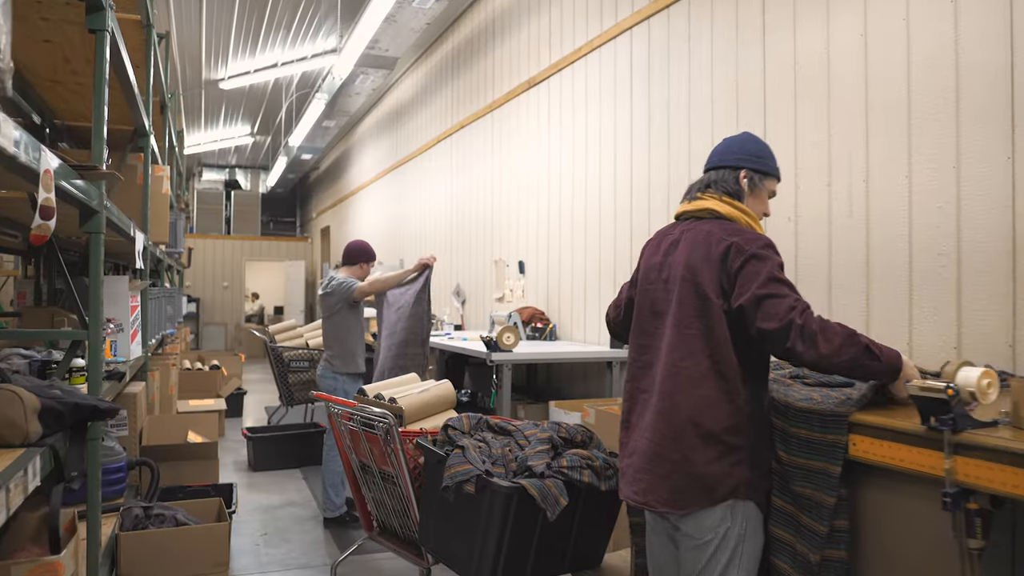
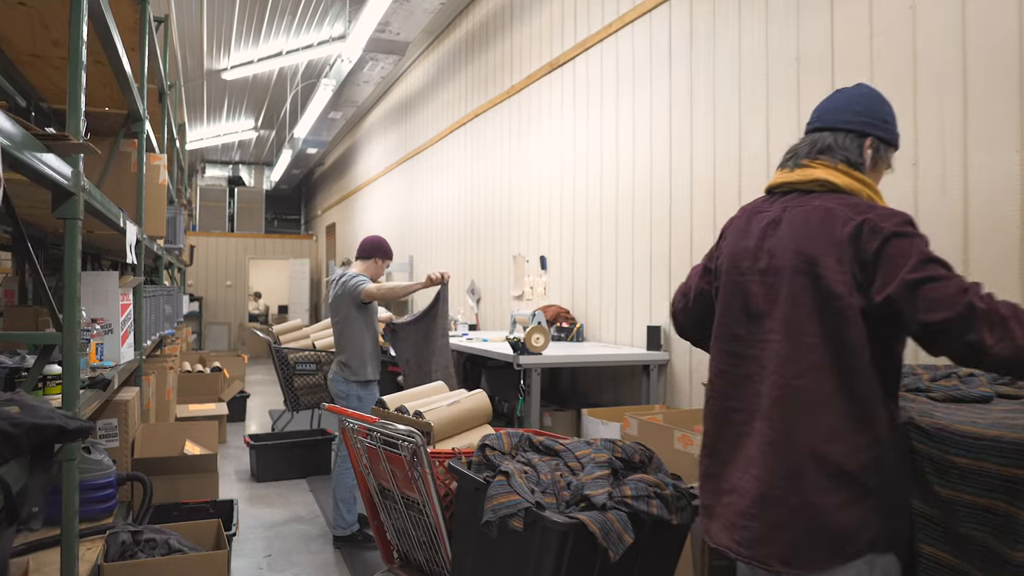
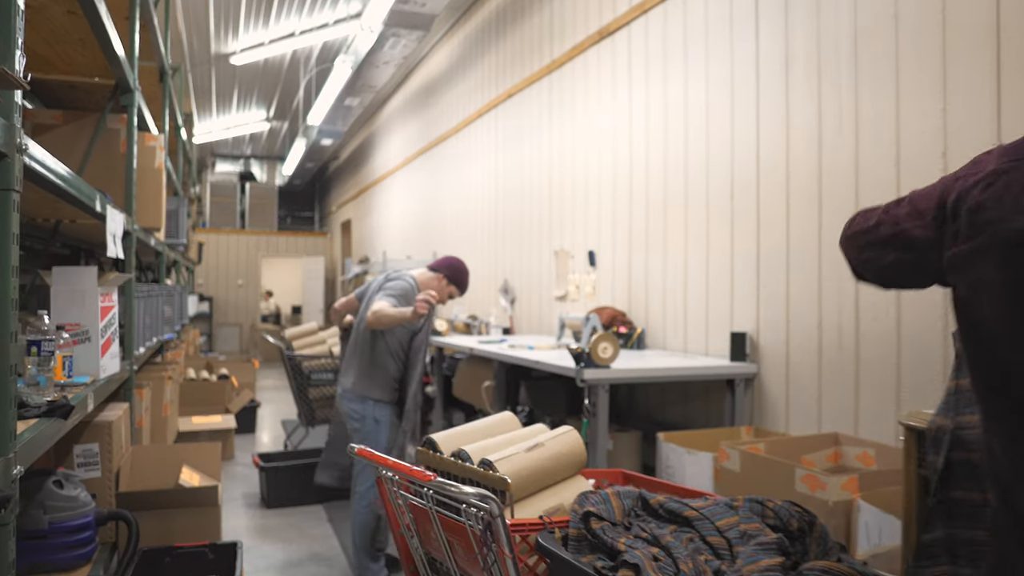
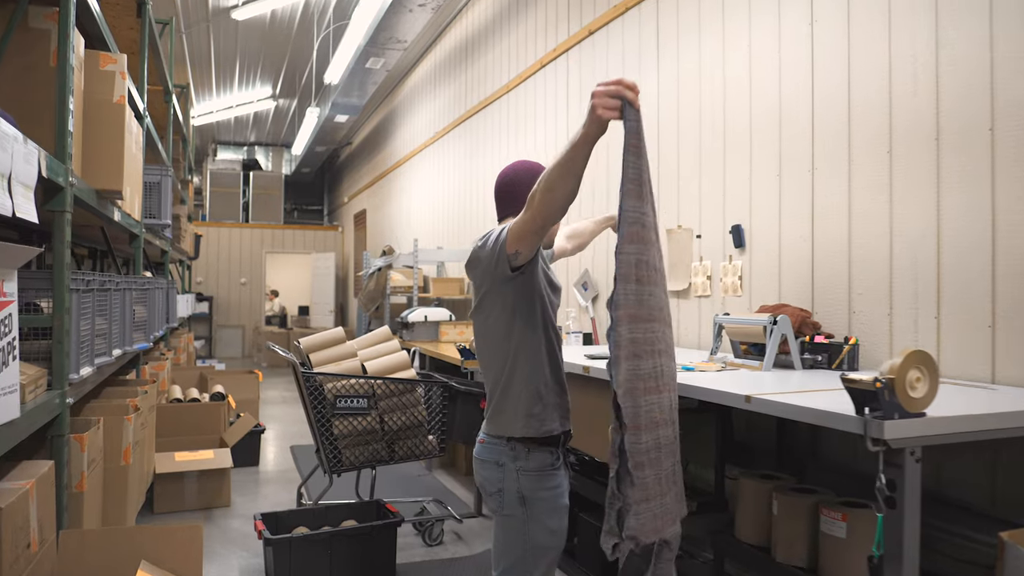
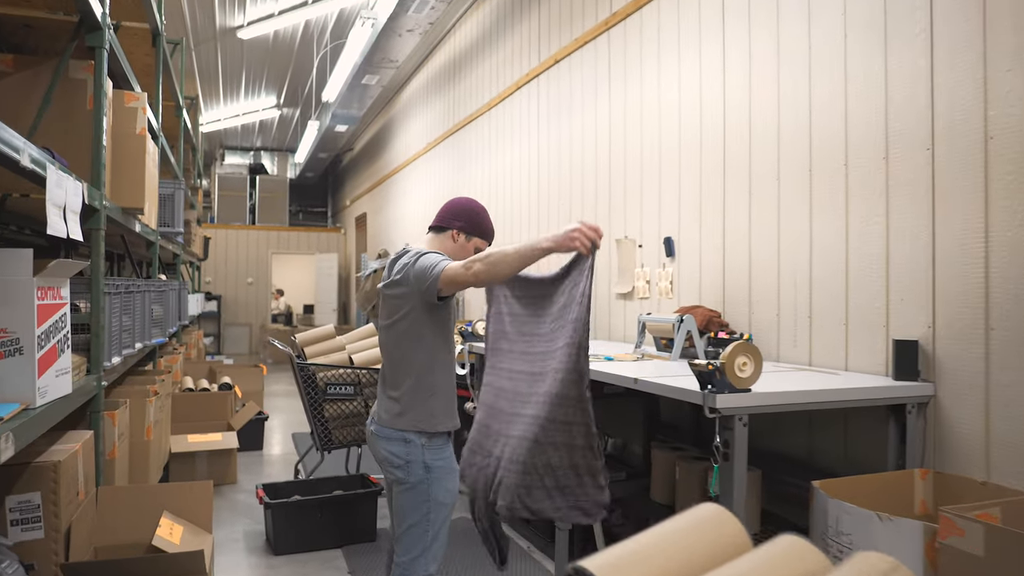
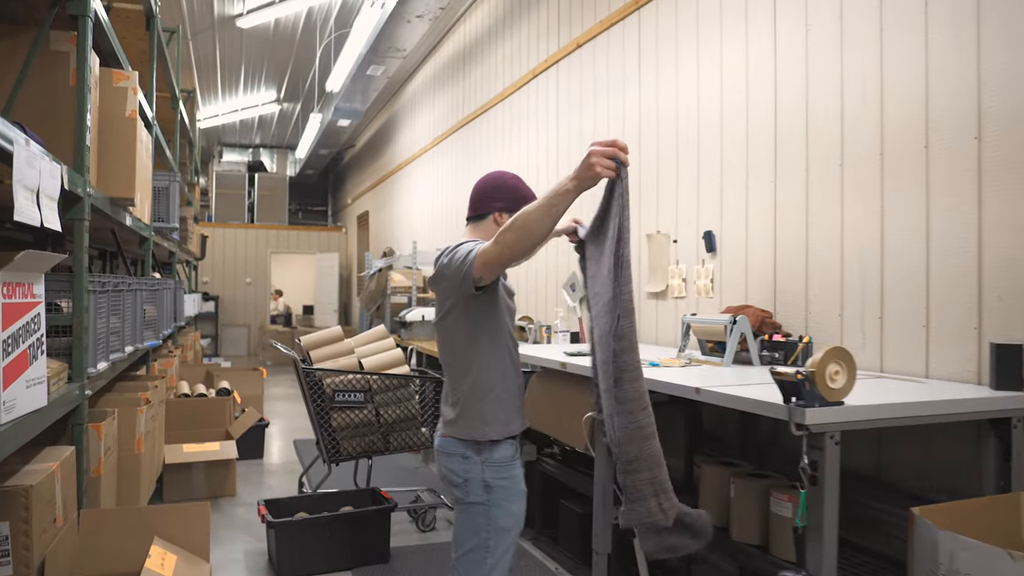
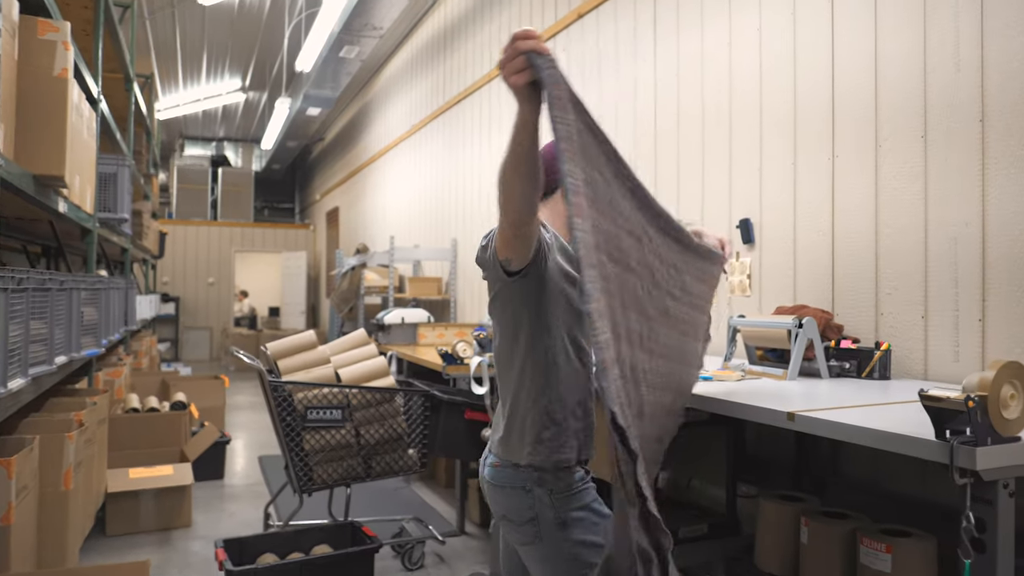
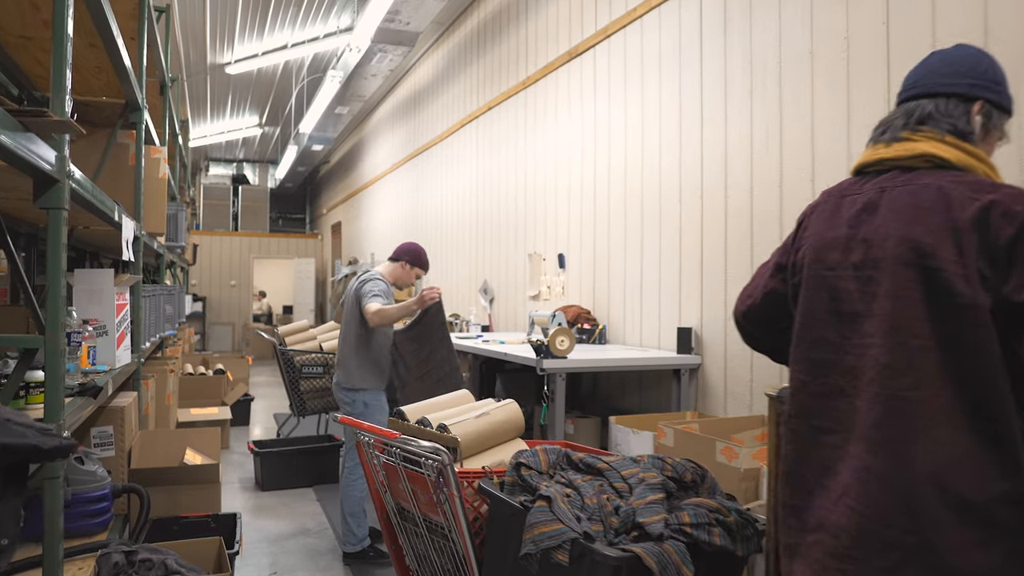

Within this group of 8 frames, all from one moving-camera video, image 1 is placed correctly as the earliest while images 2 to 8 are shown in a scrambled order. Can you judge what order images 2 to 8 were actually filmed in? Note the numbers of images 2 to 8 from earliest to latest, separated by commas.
2, 8, 3, 5, 6, 4, 7
